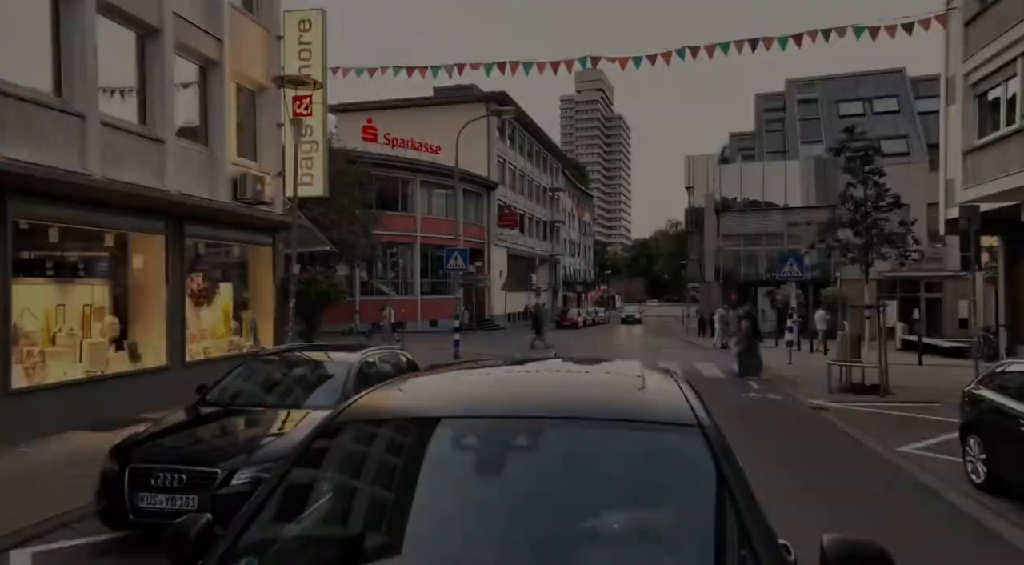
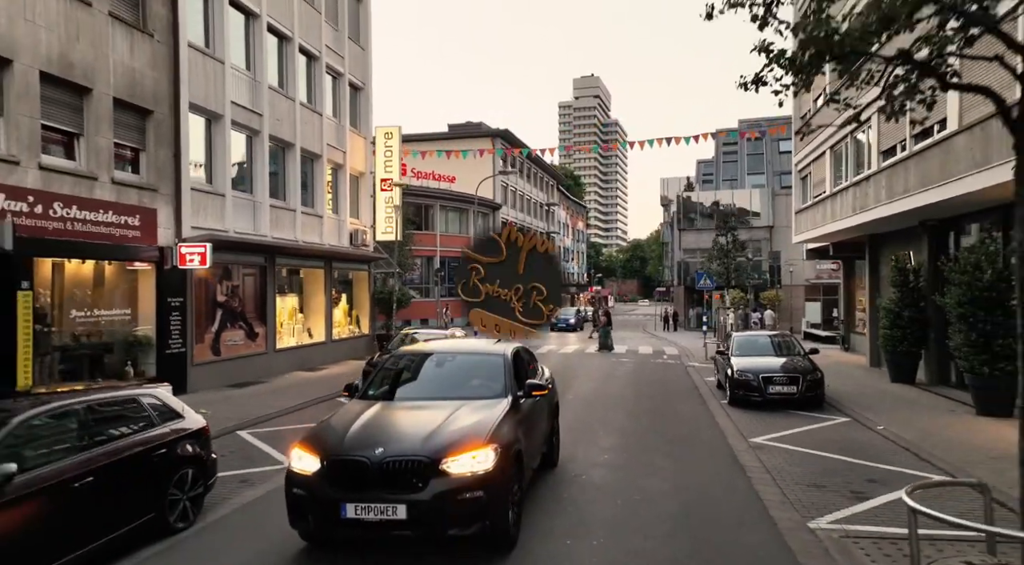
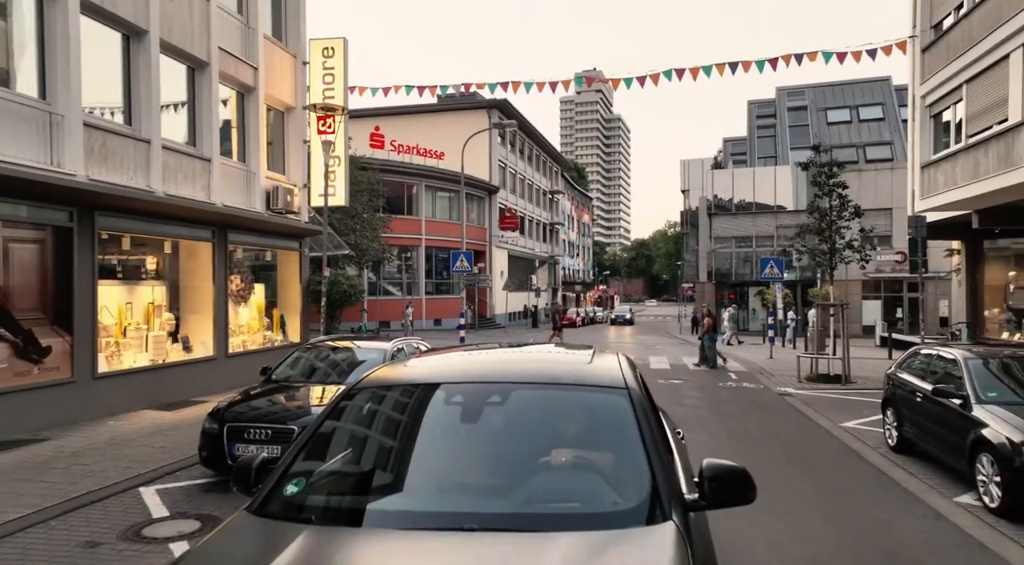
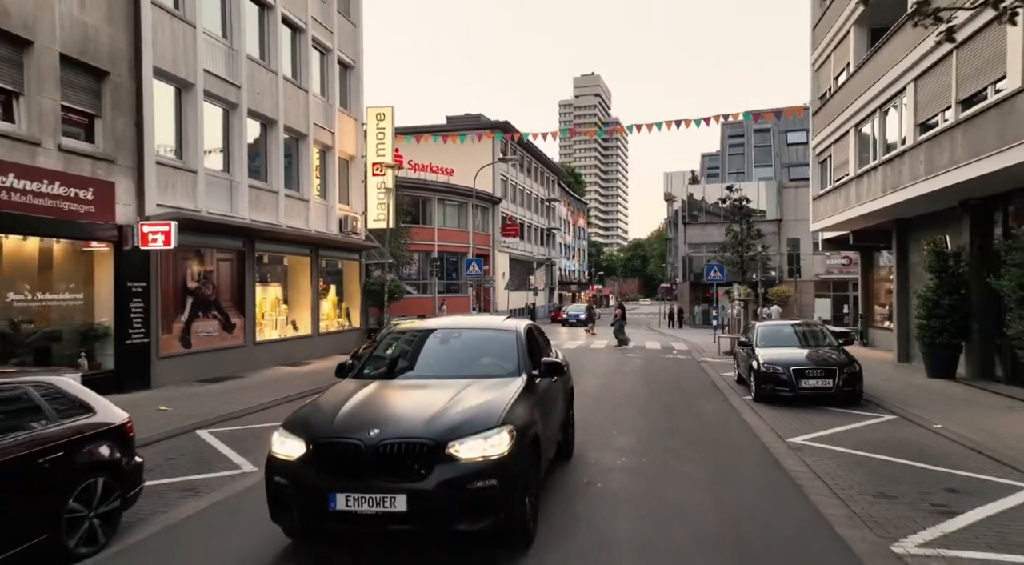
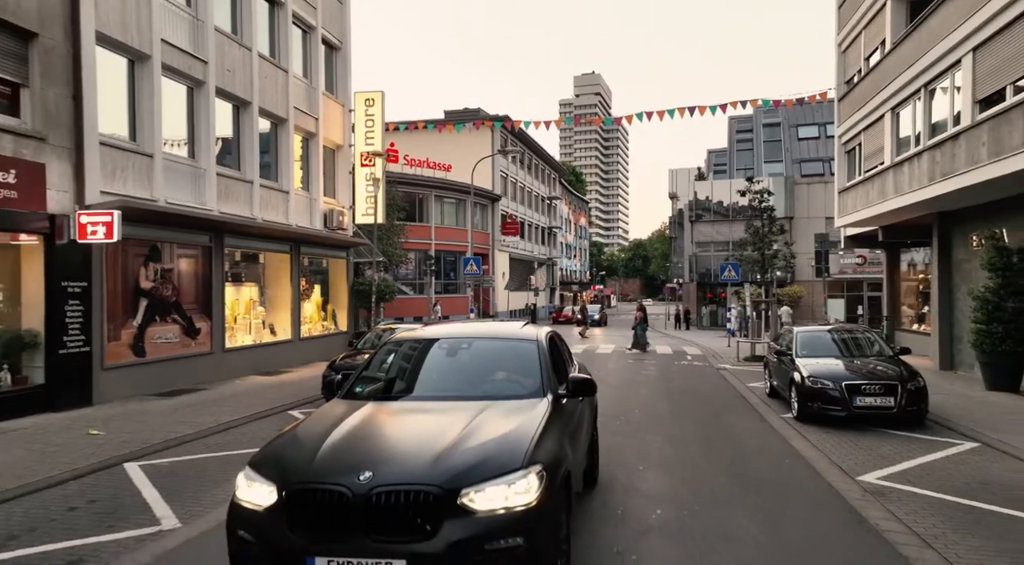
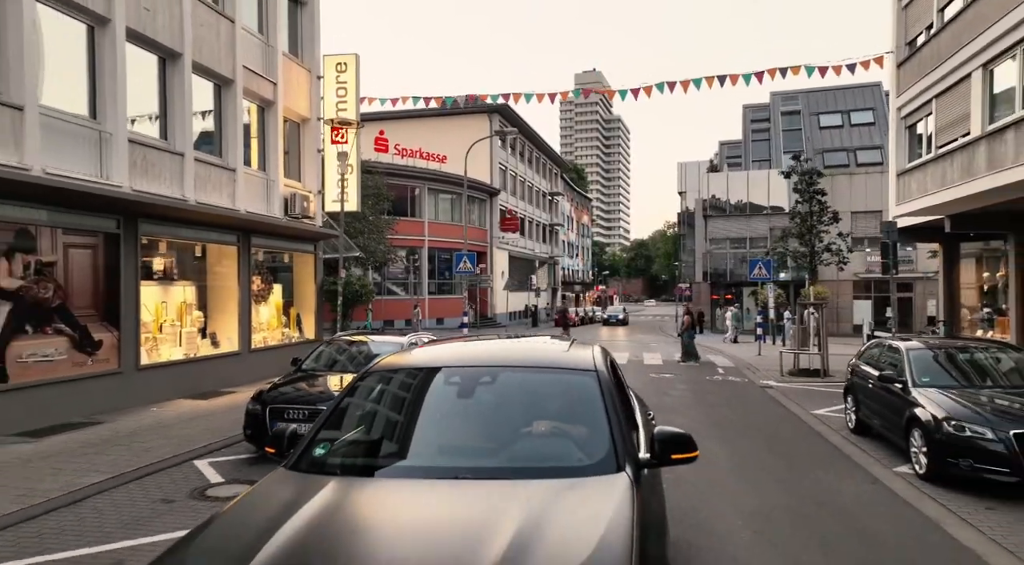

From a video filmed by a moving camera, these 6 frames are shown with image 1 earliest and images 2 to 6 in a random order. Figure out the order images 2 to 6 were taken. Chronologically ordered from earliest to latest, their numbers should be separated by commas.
3, 6, 5, 4, 2
